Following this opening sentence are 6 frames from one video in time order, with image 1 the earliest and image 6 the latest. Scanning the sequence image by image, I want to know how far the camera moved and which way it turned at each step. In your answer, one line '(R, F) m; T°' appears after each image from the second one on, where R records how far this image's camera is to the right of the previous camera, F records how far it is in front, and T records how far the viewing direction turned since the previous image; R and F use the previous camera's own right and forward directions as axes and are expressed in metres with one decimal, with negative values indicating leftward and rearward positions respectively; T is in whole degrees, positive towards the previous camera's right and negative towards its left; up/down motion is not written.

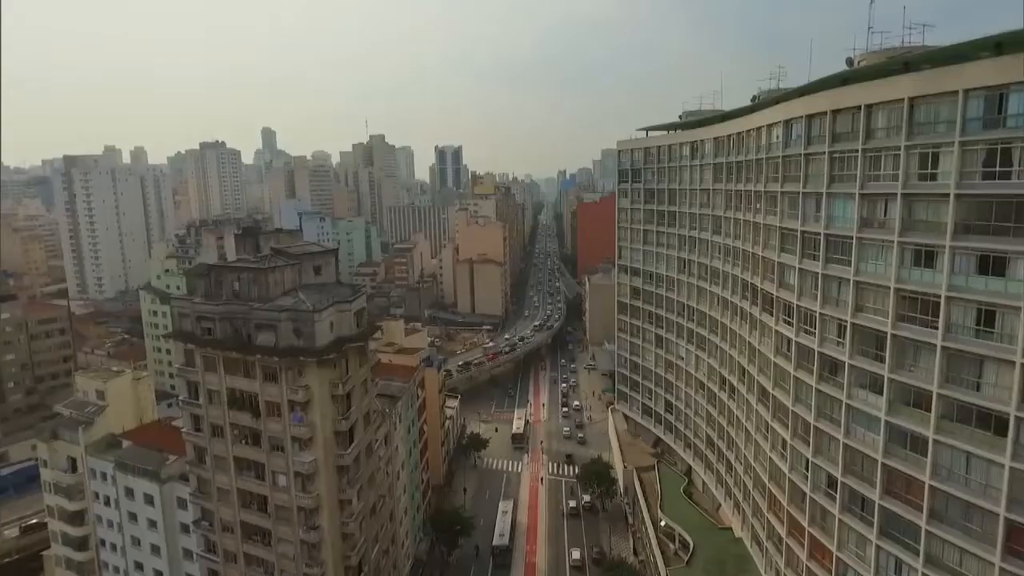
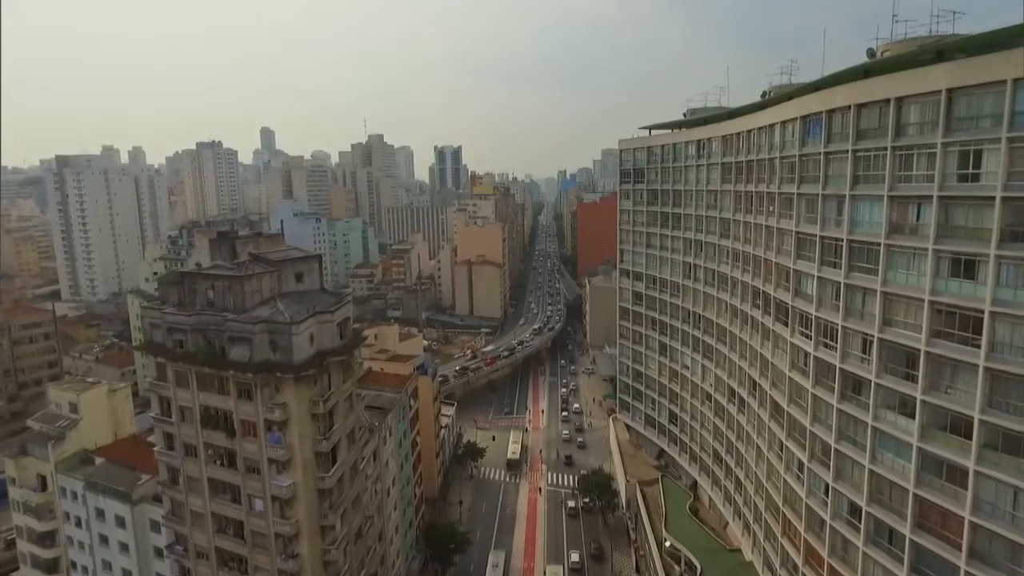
(+0.2, +1.7) m; 0°
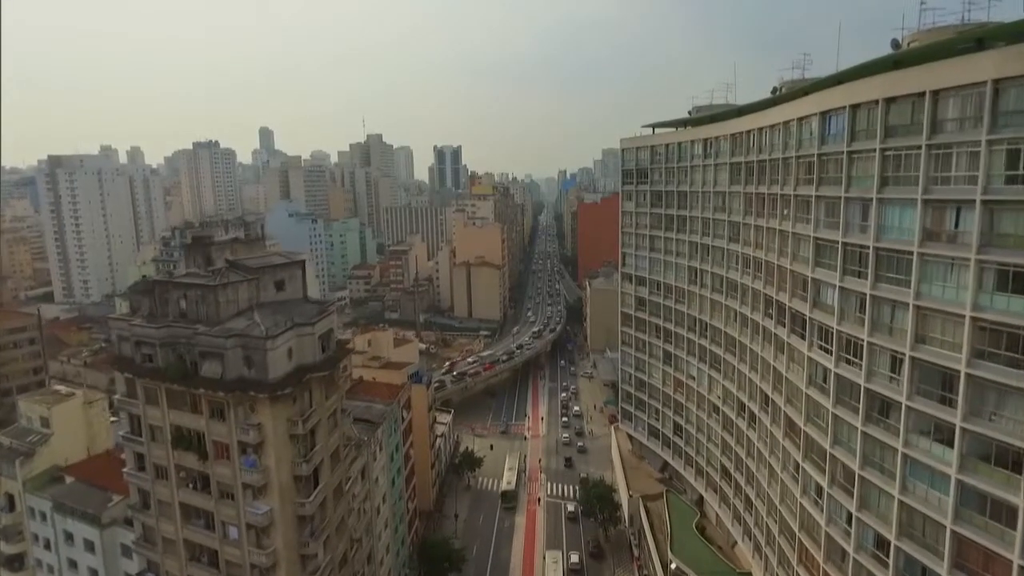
(+0.2, +1.6) m; 0°
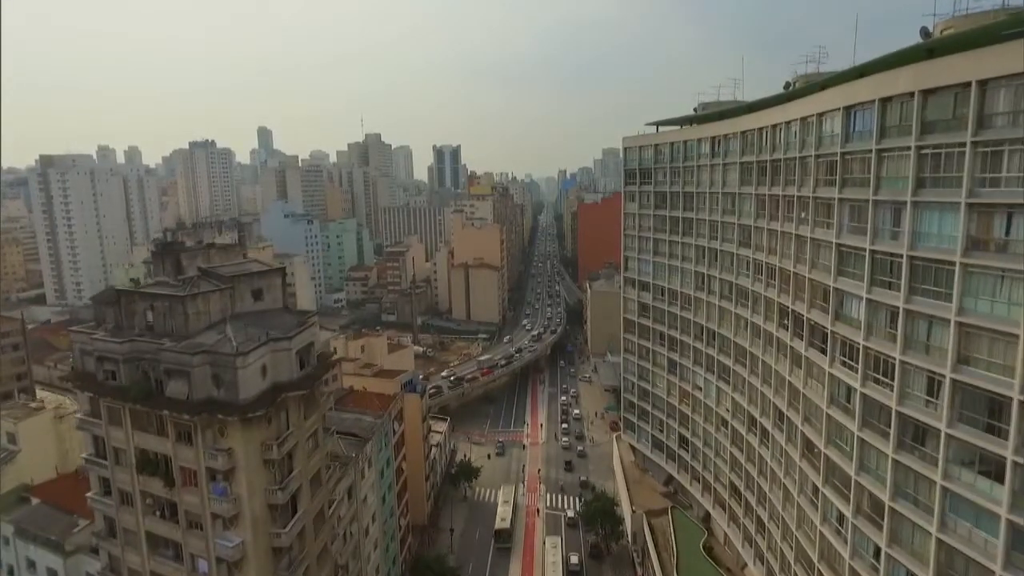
(+0.2, +1.7) m; 0°
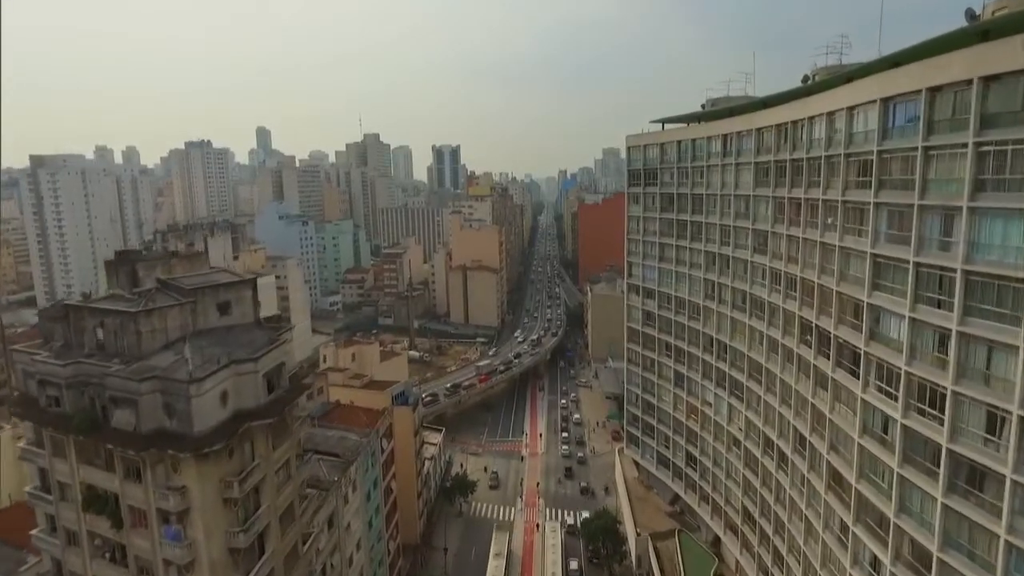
(+0.2, +2.1) m; 0°
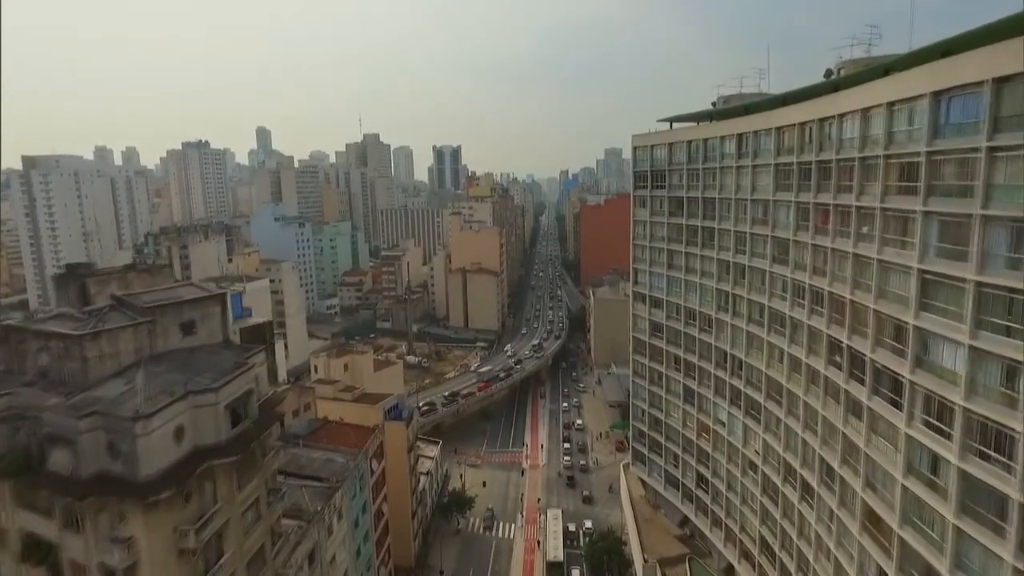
(+0.1, +2.0) m; 0°
